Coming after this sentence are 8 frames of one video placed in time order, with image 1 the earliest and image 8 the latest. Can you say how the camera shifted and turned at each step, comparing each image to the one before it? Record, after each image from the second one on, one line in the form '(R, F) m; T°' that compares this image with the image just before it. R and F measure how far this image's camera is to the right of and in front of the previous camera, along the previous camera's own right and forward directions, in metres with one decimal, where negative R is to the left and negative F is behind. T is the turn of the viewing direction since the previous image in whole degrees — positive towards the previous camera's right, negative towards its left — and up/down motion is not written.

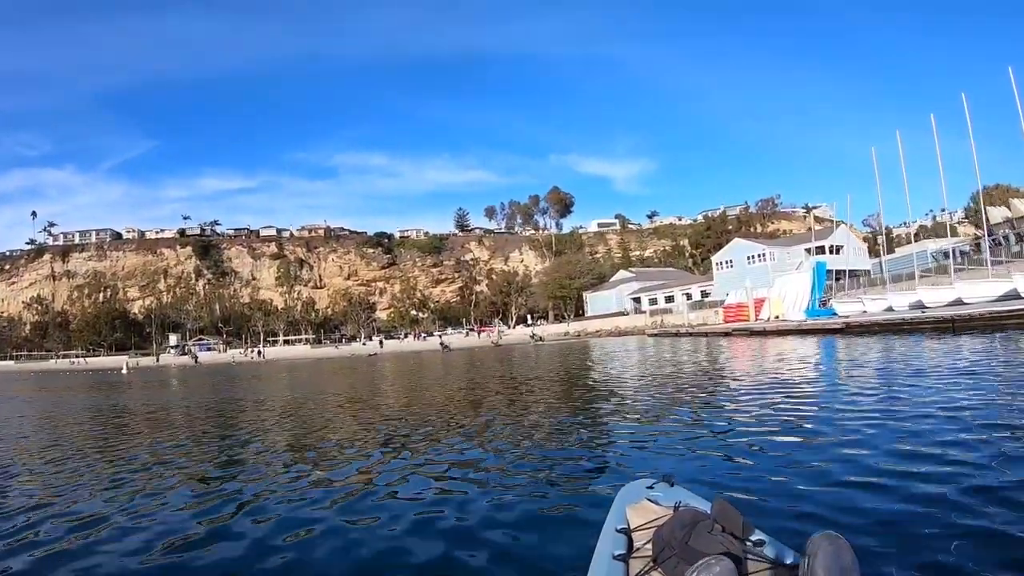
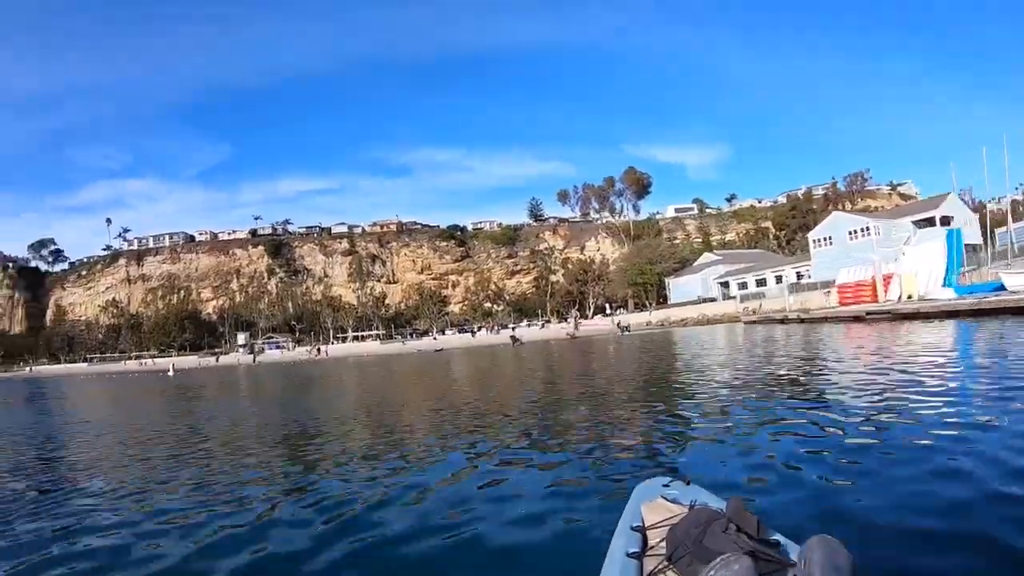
(-0.5, +2.6) m; -6°
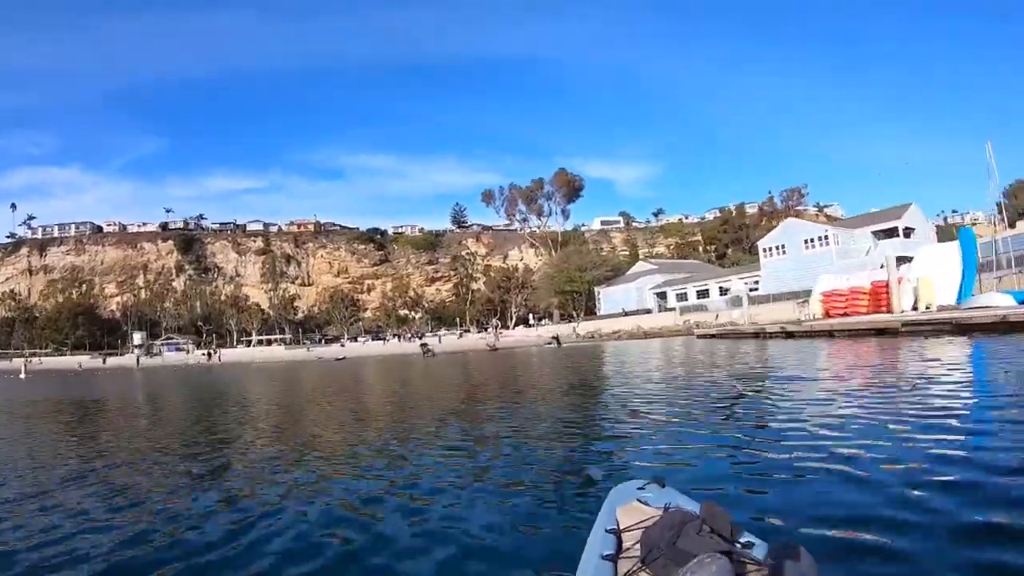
(+1.2, -0.7) m; +6°
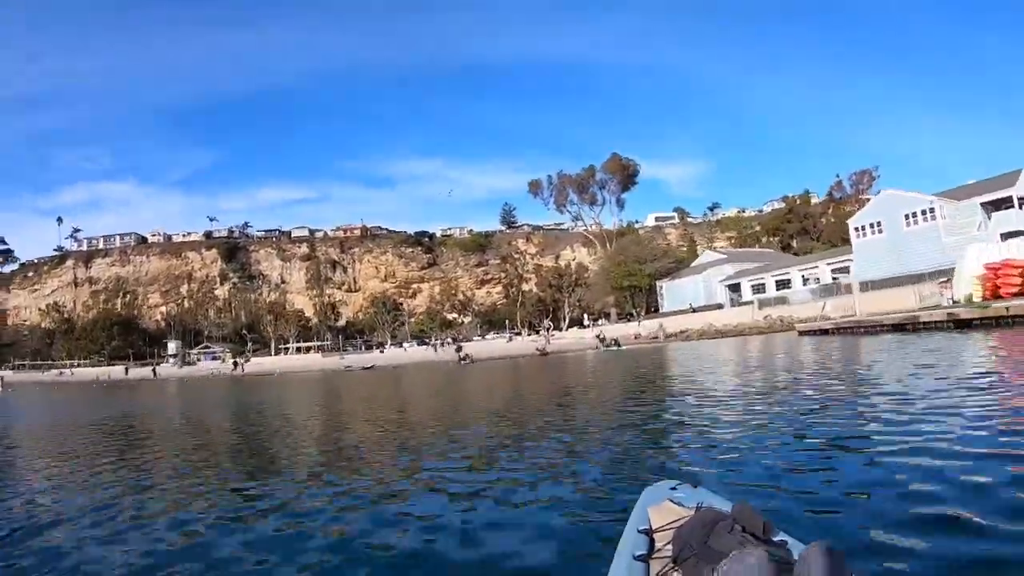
(0.0, +2.6) m; -5°
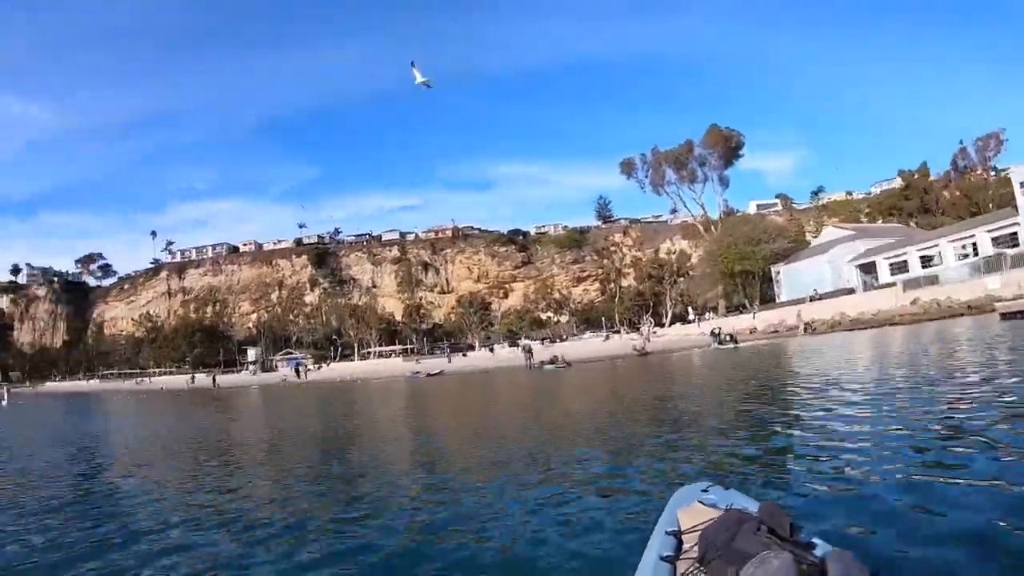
(-0.1, +2.9) m; -8°
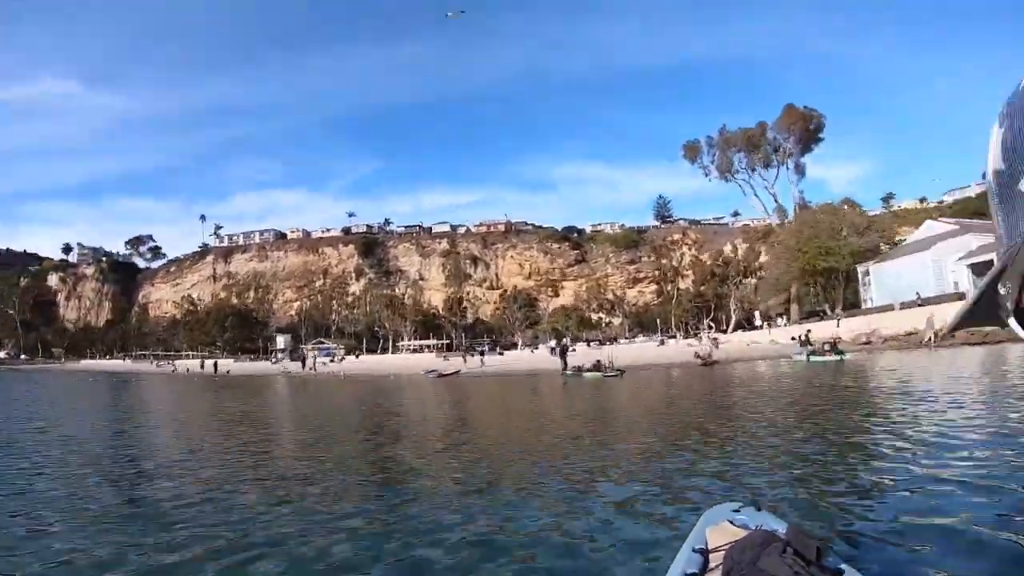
(+0.4, +1.9) m; -5°
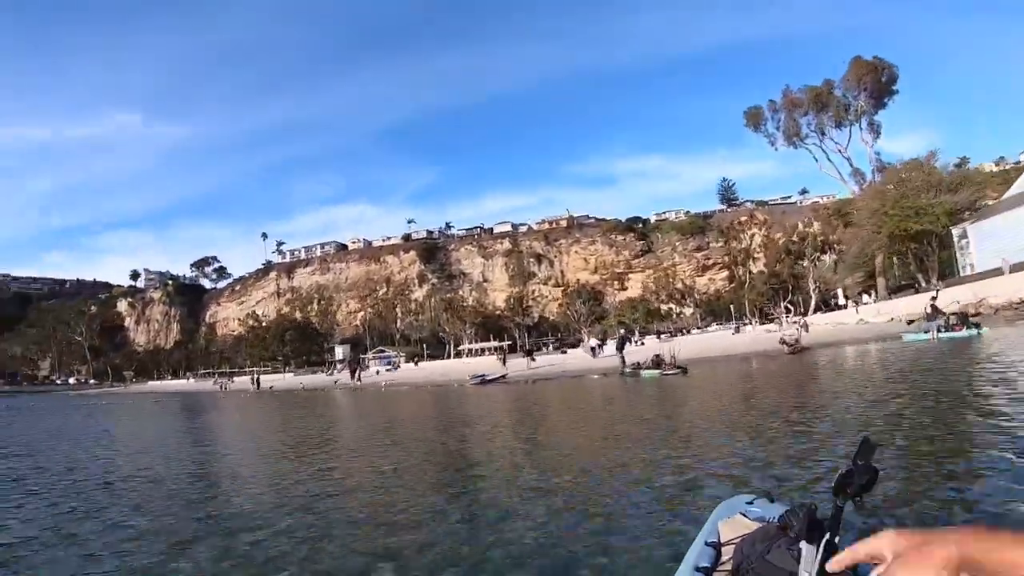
(+0.2, +1.3) m; -6°
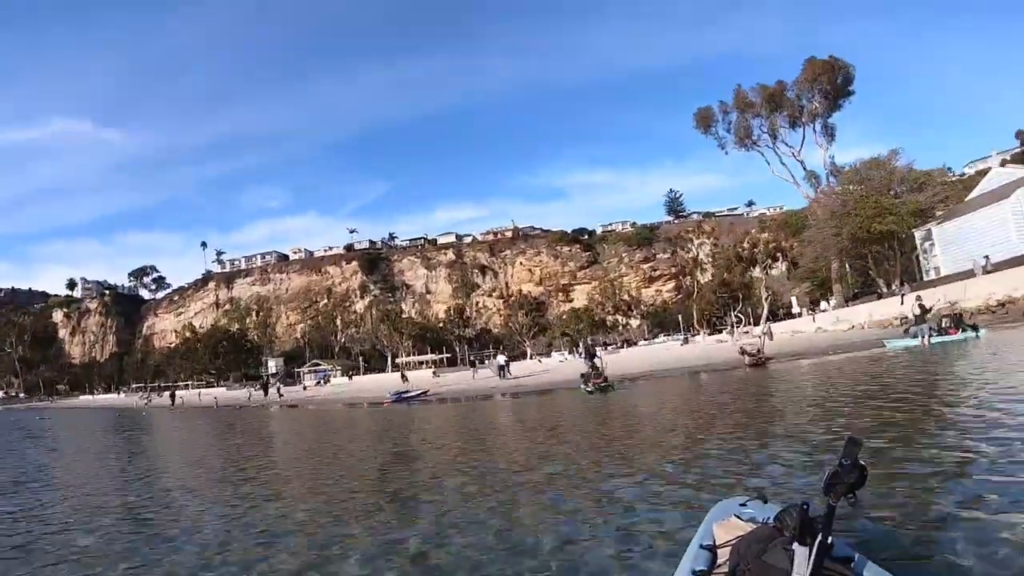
(+0.5, +0.1) m; +4°
